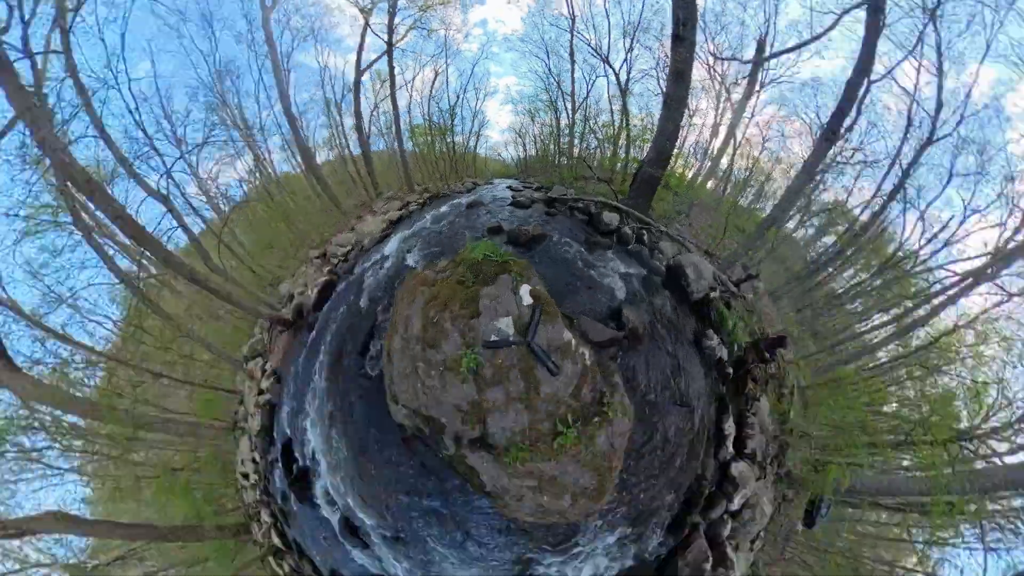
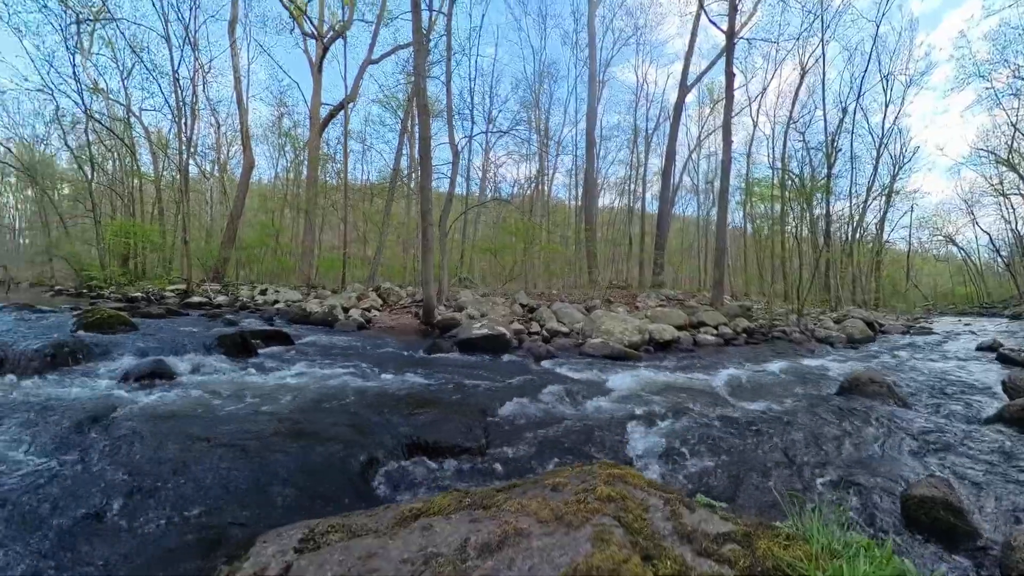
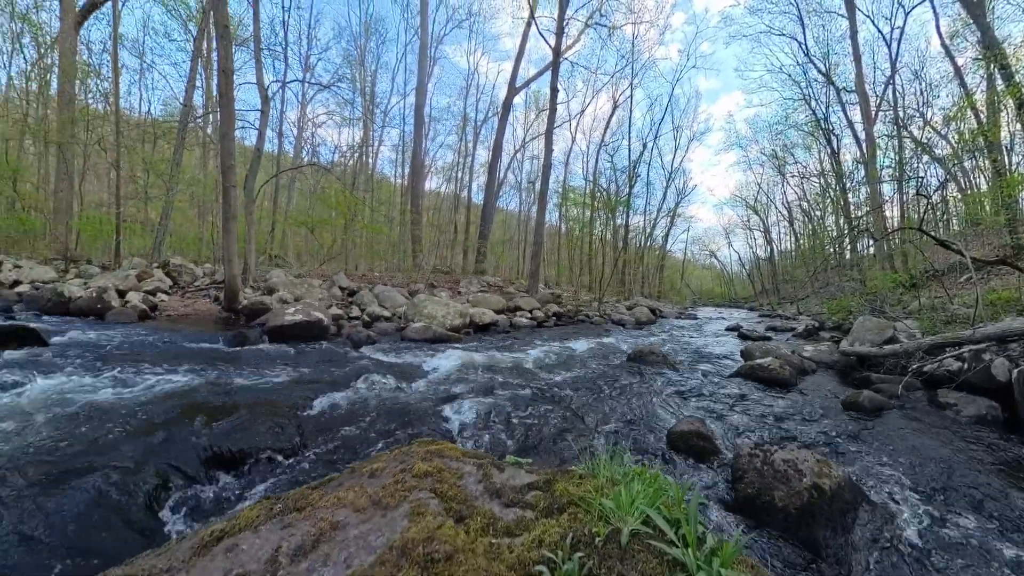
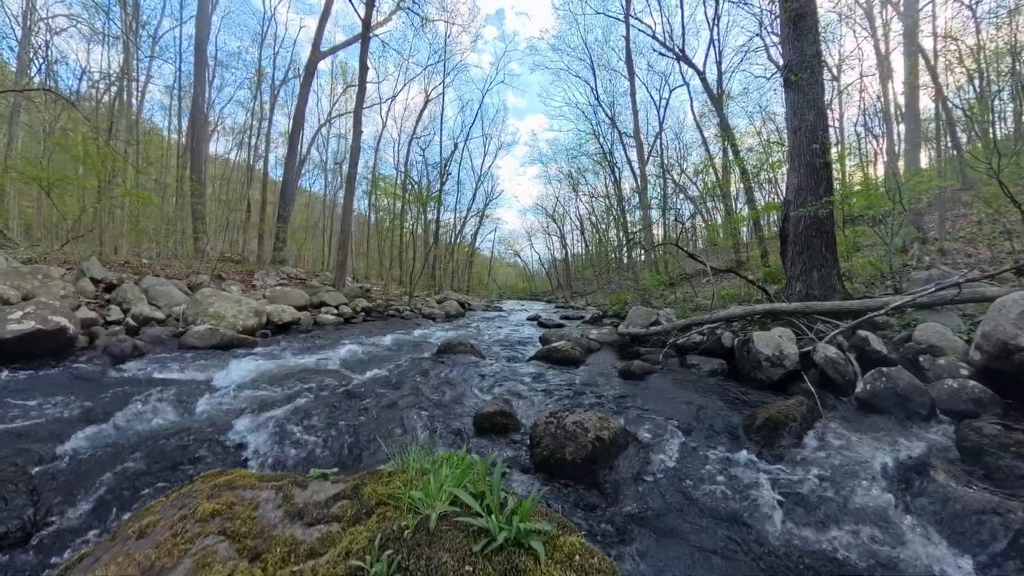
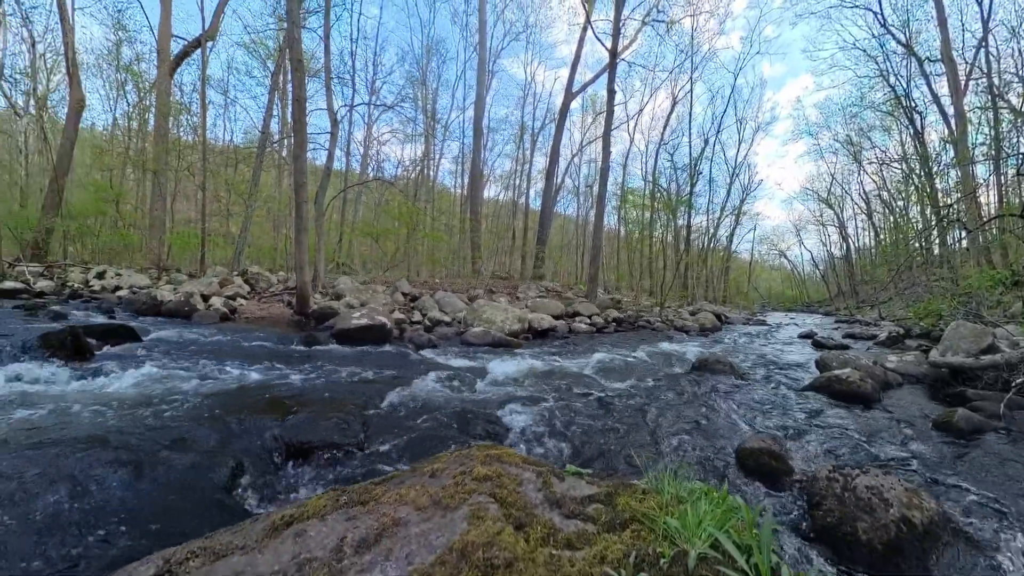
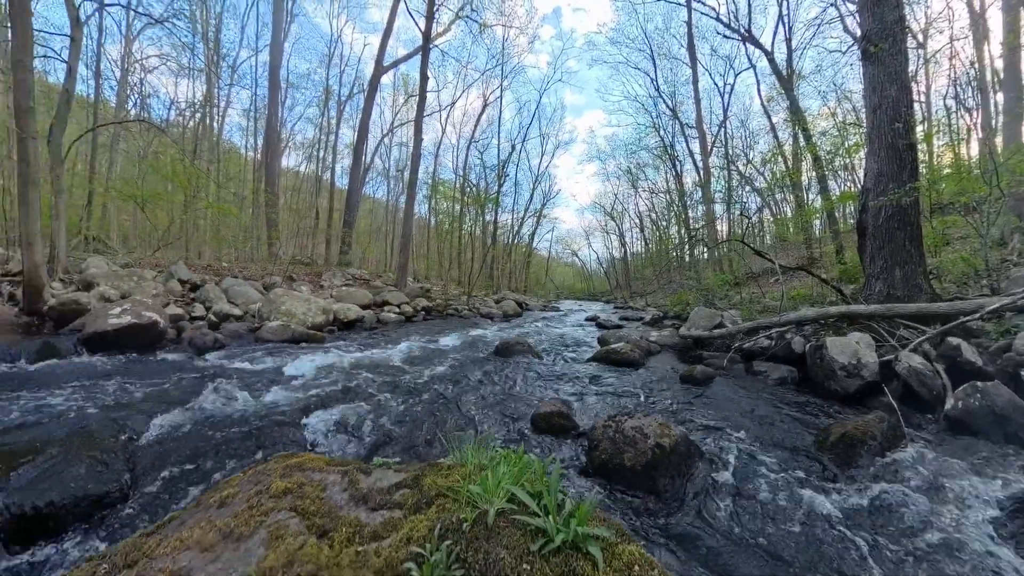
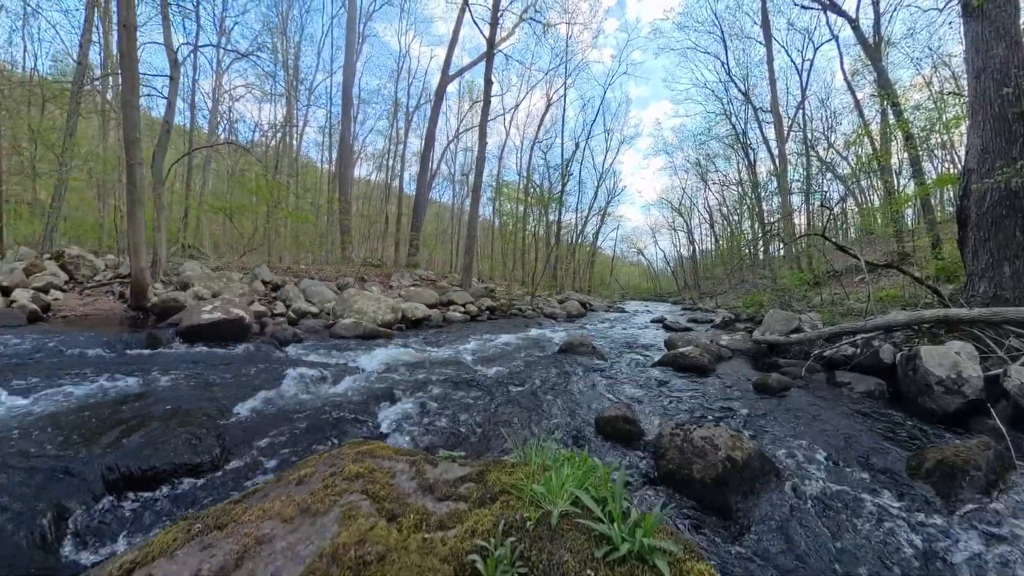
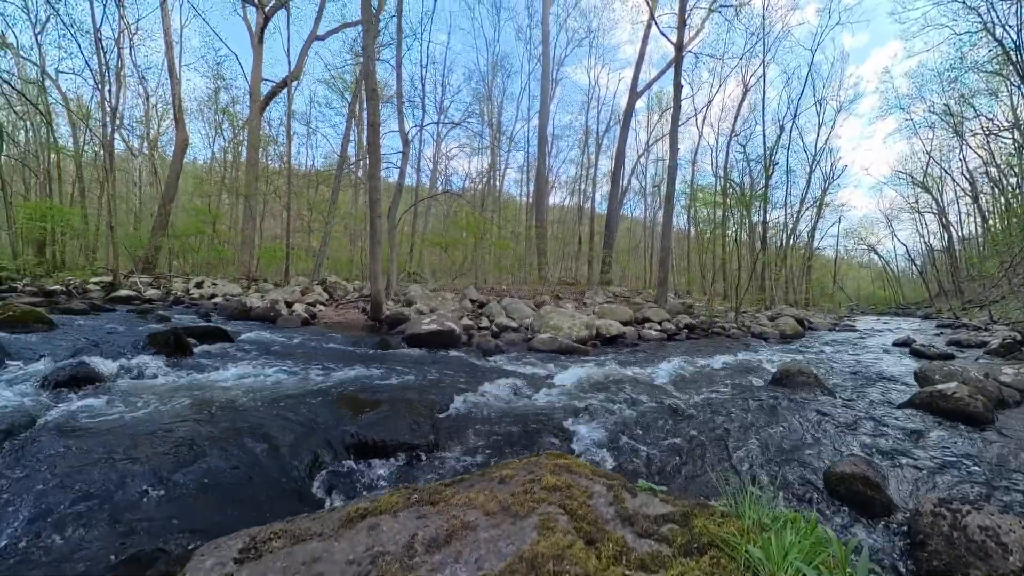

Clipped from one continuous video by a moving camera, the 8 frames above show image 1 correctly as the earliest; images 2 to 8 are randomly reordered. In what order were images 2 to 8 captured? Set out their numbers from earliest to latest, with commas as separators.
4, 6, 7, 3, 5, 8, 2
